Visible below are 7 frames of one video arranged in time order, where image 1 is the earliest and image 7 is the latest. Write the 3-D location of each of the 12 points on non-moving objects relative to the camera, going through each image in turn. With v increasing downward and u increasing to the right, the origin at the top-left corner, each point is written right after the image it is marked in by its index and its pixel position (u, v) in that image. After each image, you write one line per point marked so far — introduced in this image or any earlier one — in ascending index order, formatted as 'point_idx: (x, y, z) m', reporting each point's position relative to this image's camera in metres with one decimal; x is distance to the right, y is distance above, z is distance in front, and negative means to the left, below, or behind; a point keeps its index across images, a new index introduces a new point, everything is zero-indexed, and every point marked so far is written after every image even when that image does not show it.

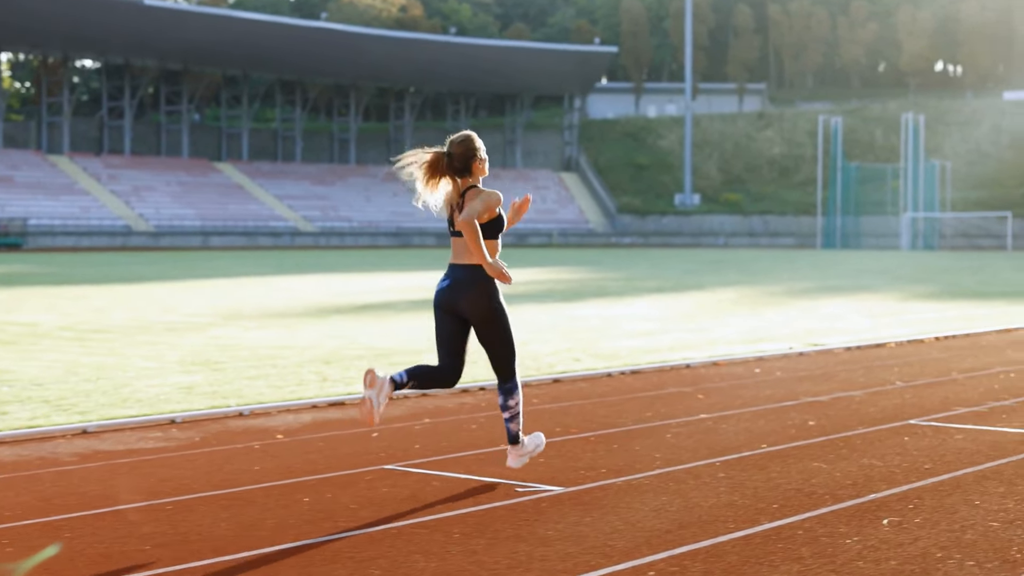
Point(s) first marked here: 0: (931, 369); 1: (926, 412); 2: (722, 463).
0: (+2.4, -0.5, +9.8) m
1: (+1.8, -0.5, +7.4) m
2: (+0.7, -0.6, +5.7) m
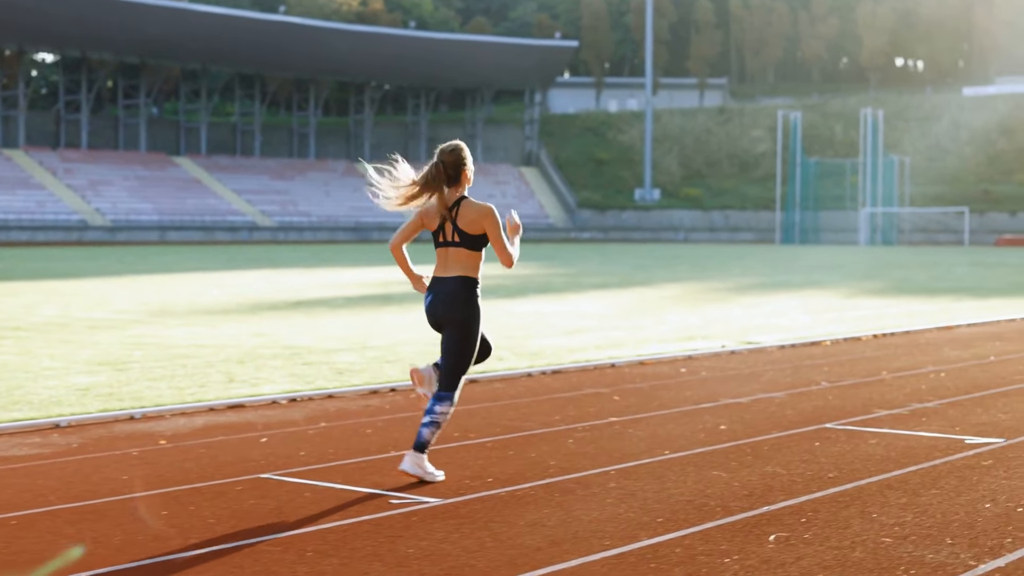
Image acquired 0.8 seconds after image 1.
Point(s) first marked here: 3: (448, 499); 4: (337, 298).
0: (+1.9, -0.4, +9.6) m
1: (+1.4, -0.5, +7.2) m
2: (+0.3, -0.6, +5.4) m
3: (-0.2, -0.6, +5.0) m
4: (-1.7, -0.1, +17.0) m
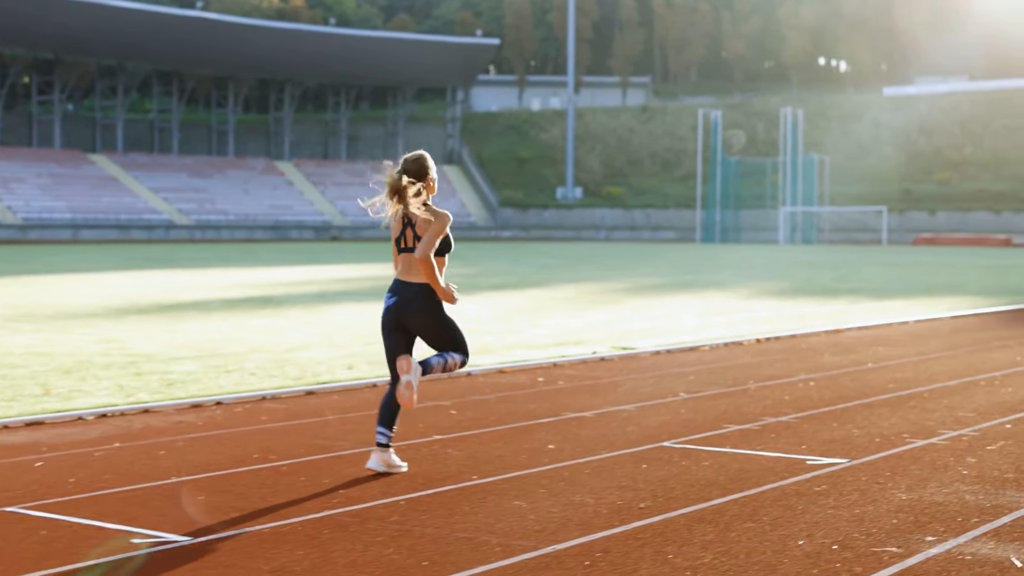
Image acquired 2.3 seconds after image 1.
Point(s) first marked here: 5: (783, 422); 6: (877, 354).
0: (+1.1, -0.5, +9.1) m
1: (+0.7, -0.5, +6.7) m
2: (-0.3, -0.6, +4.8) m
3: (-0.8, -0.6, +4.4) m
4: (-2.8, -0.1, +16.4) m
5: (+1.1, -0.5, +6.9) m
6: (+2.3, -0.4, +10.9) m
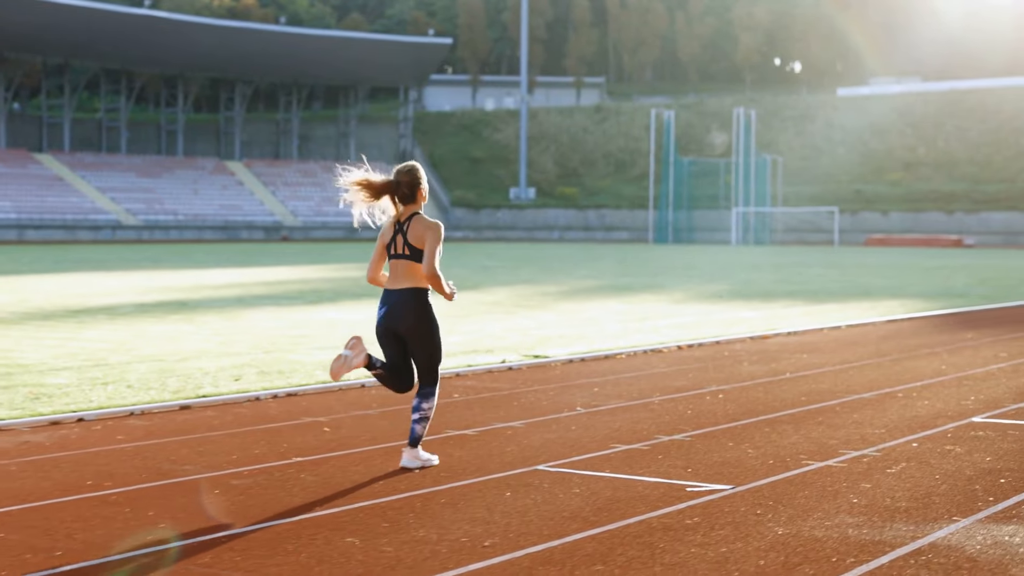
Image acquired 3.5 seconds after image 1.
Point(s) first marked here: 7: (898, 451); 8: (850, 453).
0: (+0.6, -0.5, +8.6) m
1: (+0.2, -0.6, +6.2) m
2: (-0.7, -0.6, +4.3) m
3: (-1.2, -0.7, +3.9) m
4: (-3.5, -0.2, +15.8) m
5: (+0.6, -0.6, +6.4) m
6: (+1.7, -0.4, +10.4) m
7: (+1.4, -0.6, +6.1) m
8: (+1.2, -0.6, +6.1) m
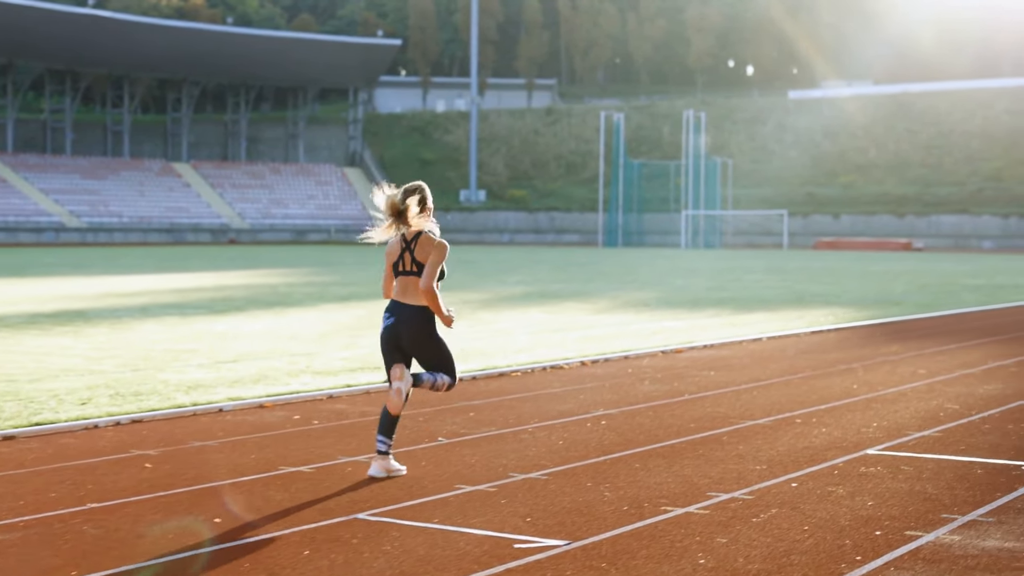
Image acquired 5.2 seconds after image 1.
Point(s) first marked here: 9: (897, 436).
0: (0.0, -0.6, +8.0) m
1: (-0.3, -0.6, +5.5) m
2: (-1.2, -0.7, +3.6) m
3: (-1.7, -0.7, +3.2) m
4: (-4.3, -0.2, +15.1) m
5: (+0.1, -0.6, +5.8) m
6: (+1.1, -0.5, +9.8) m
7: (+0.8, -0.6, +5.5) m
8: (+0.6, -0.6, +5.5) m
9: (+1.6, -0.6, +7.1) m
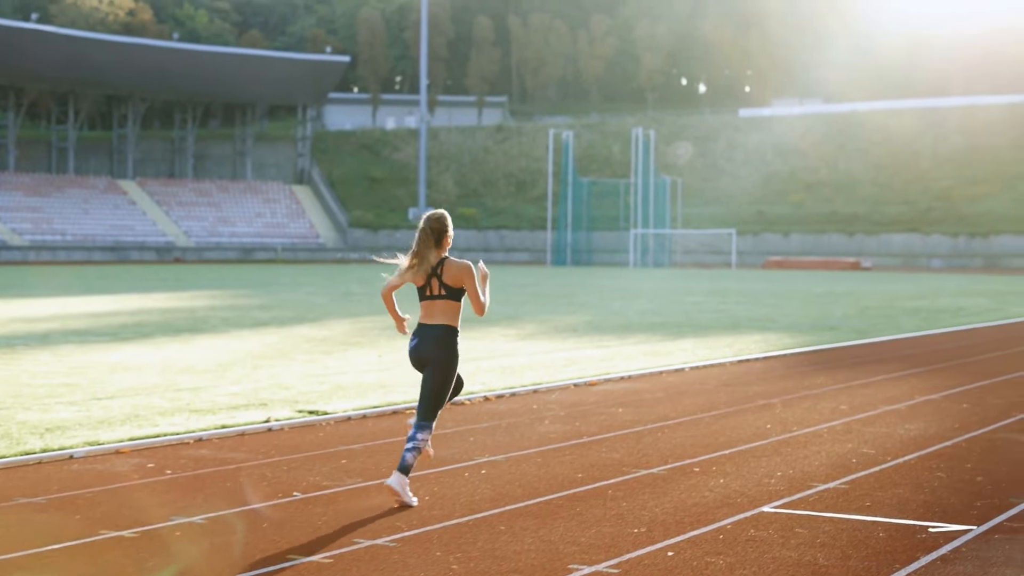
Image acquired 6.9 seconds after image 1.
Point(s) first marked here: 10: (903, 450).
0: (-0.5, -0.7, +7.3) m
1: (-0.8, -0.8, +4.9) m
2: (-1.6, -0.8, +3.0) m
3: (-2.0, -0.8, +2.5) m
4: (-5.0, -0.5, +14.3) m
5: (-0.4, -0.8, +5.1) m
6: (+0.5, -0.7, +9.2) m
7: (+0.4, -0.8, +4.9) m
8: (+0.2, -0.8, +4.8) m
9: (+1.1, -0.7, +6.5) m
10: (+1.7, -0.7, +7.8) m
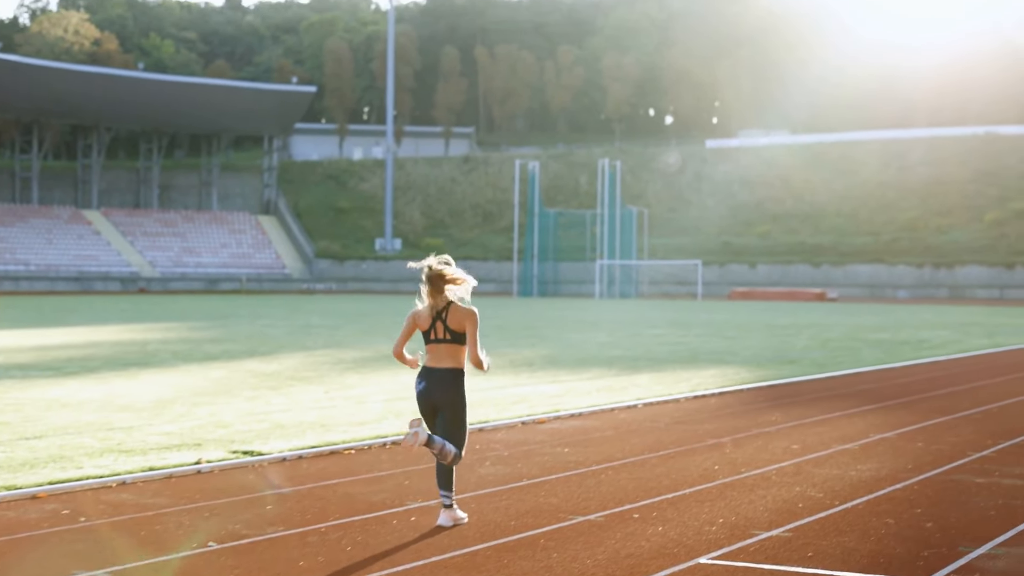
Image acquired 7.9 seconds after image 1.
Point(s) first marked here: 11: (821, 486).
0: (-0.8, -0.9, +7.0) m
1: (-1.0, -0.9, +4.6) m
2: (-1.8, -0.9, +2.6) m
3: (-2.2, -0.9, +2.2) m
4: (-5.3, -0.7, +13.9) m
5: (-0.6, -0.9, +4.8) m
6: (+0.2, -0.9, +8.9) m
7: (+0.1, -0.9, +4.6) m
8: (0.0, -0.9, +4.5) m
9: (+0.8, -0.9, +6.2) m
10: (+1.5, -0.9, +7.5) m
11: (+1.4, -0.9, +7.7) m
